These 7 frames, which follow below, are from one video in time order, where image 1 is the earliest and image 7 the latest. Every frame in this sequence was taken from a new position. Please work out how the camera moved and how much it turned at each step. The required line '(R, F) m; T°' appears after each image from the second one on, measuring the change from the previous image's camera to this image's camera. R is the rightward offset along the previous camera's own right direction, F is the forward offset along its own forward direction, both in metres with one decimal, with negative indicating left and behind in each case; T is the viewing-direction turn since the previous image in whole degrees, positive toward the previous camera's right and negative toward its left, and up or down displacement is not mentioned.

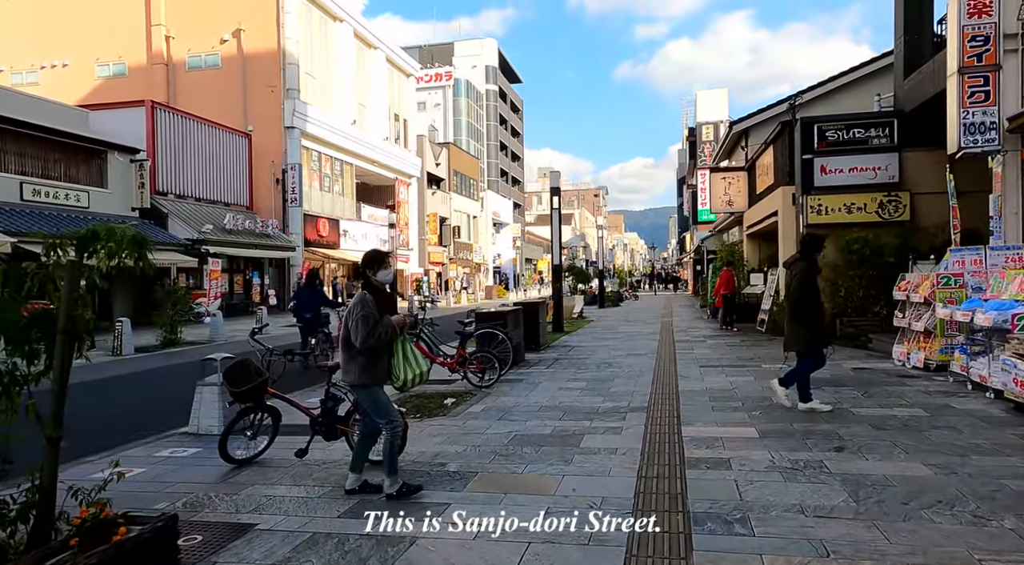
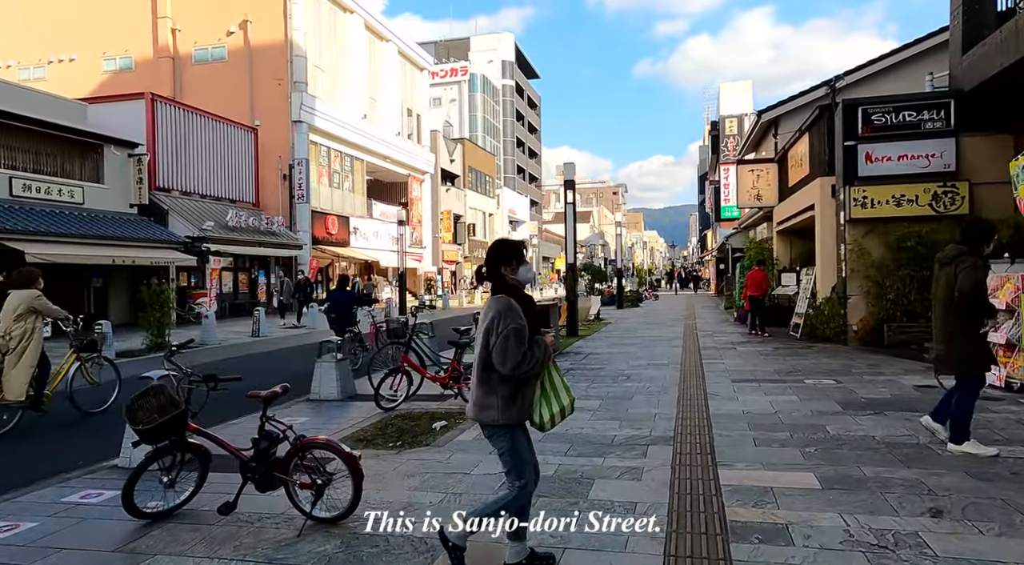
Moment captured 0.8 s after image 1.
(+0.2, +1.3) m; -1°
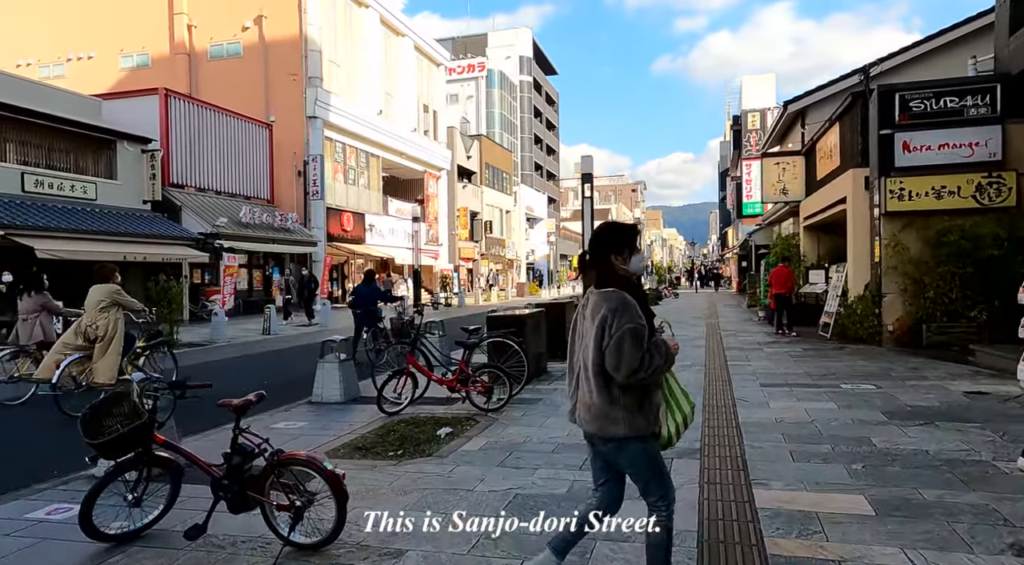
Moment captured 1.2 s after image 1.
(+0.1, +0.6) m; -1°
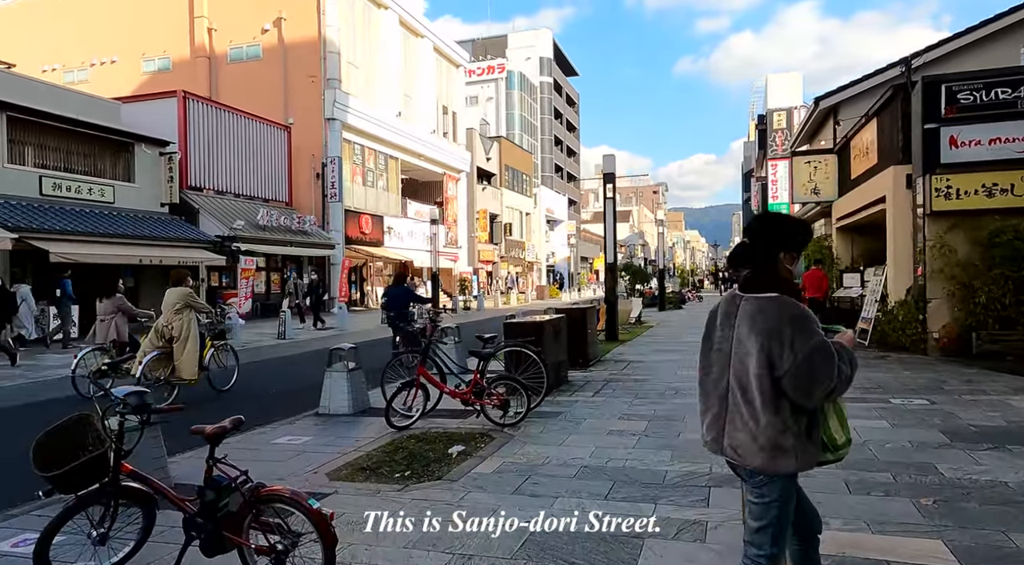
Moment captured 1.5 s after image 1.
(0.0, +0.6) m; -2°
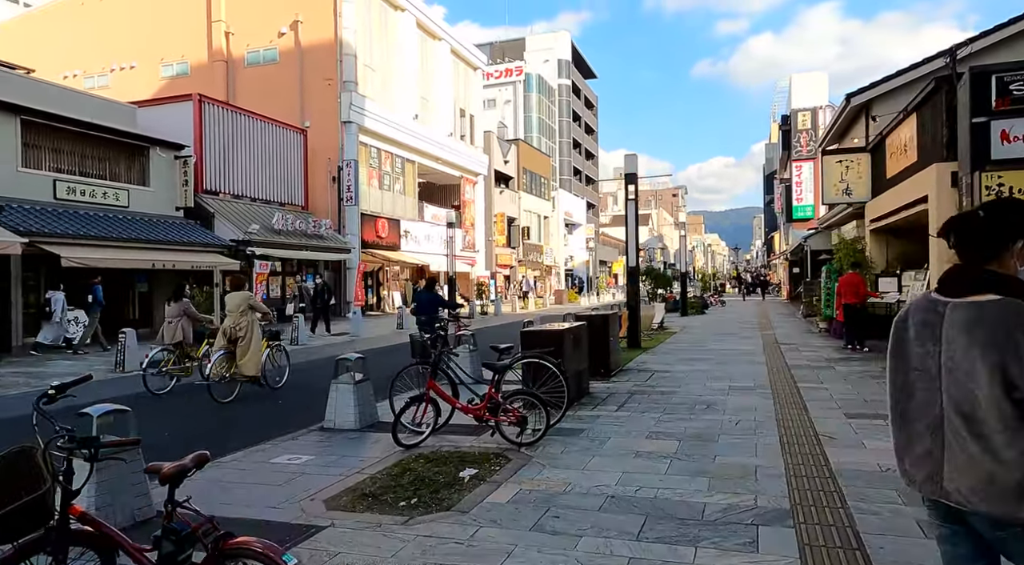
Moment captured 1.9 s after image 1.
(0.0, +0.6) m; -1°
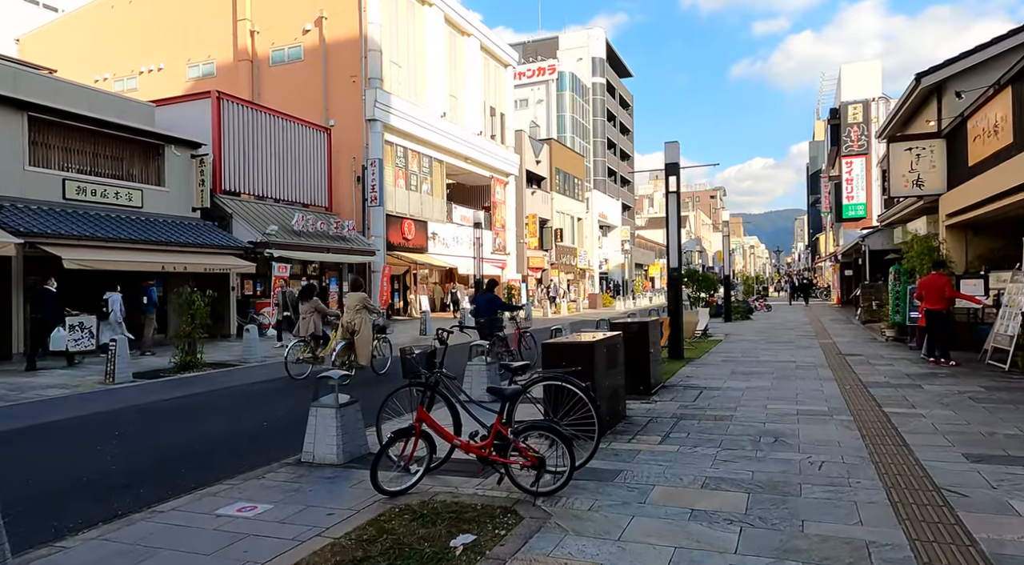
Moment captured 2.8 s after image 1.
(+0.1, +1.6) m; -3°
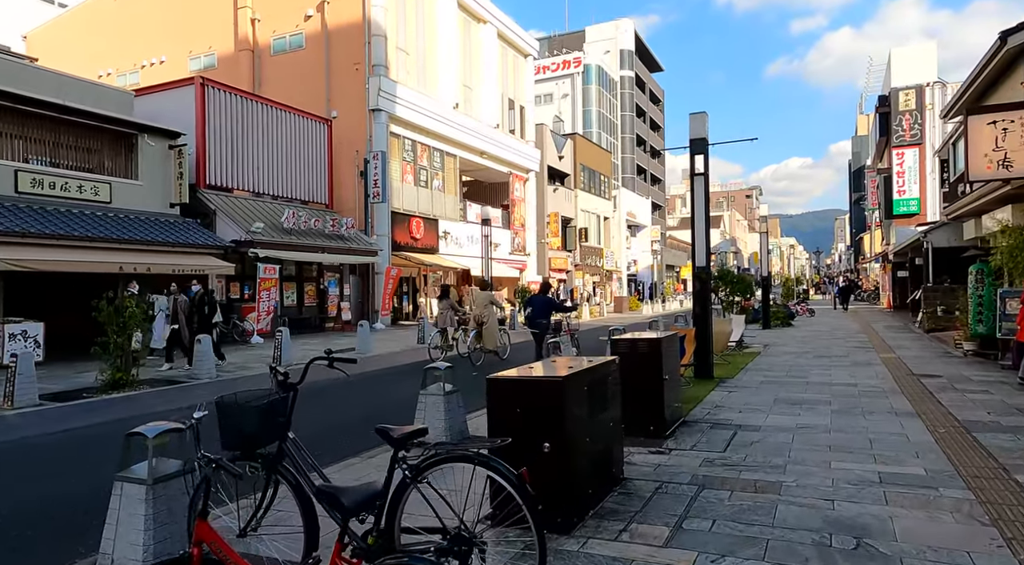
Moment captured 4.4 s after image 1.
(+0.7, +2.6) m; -3°
